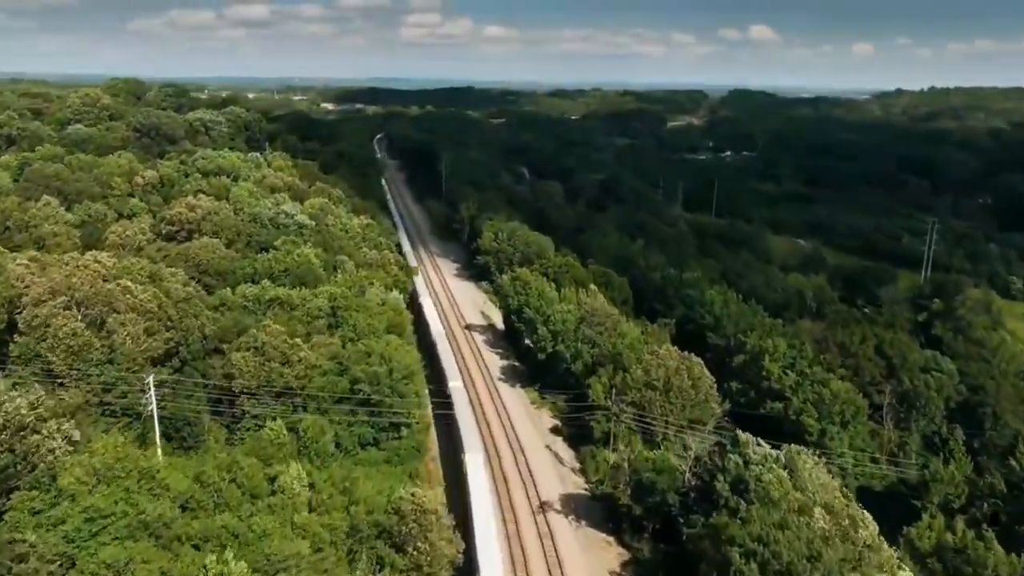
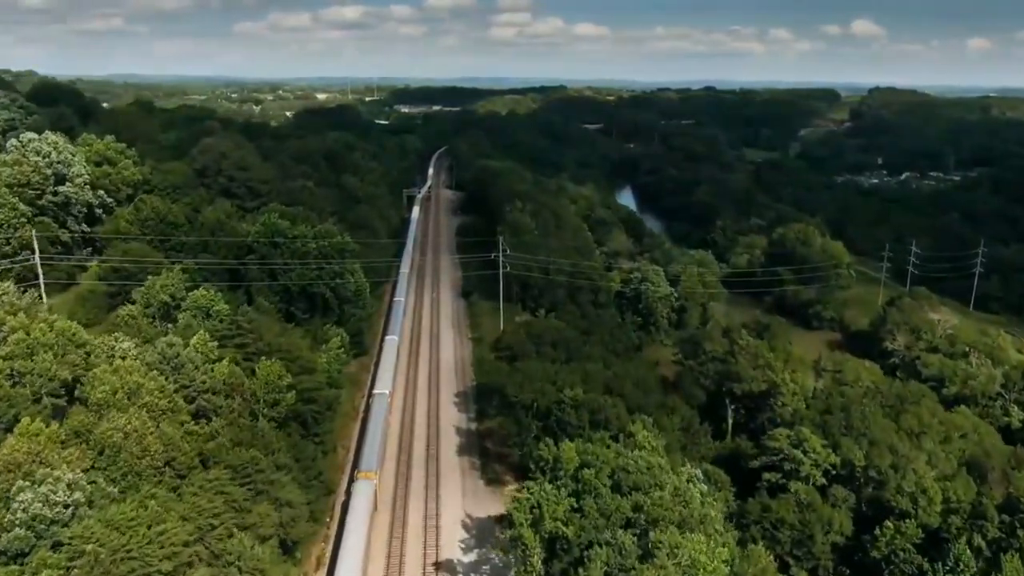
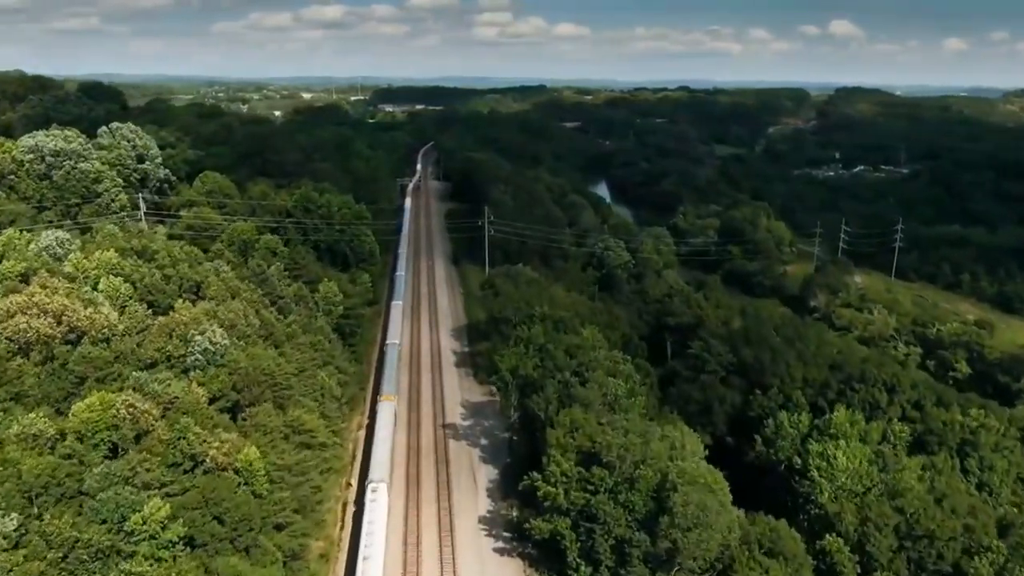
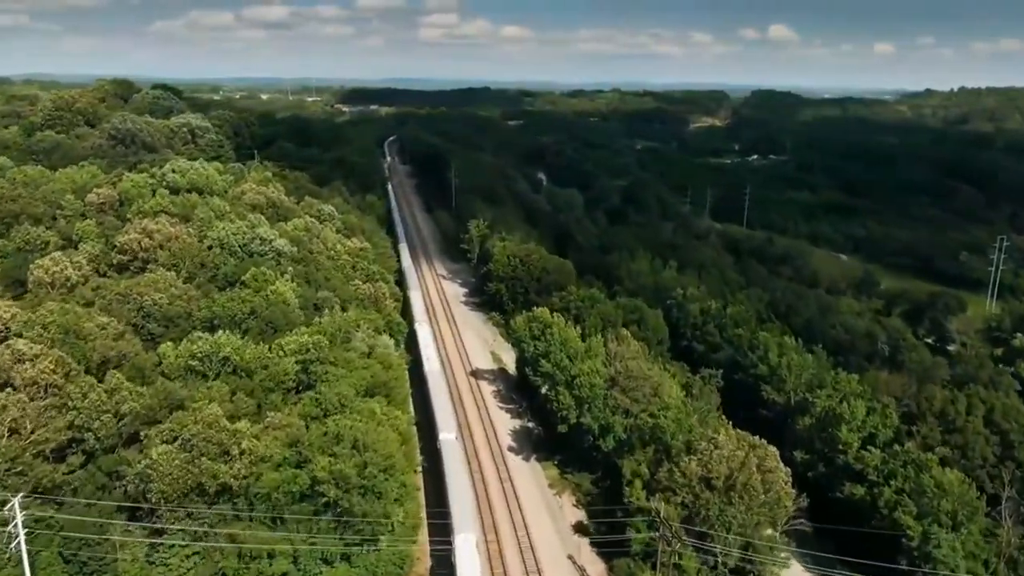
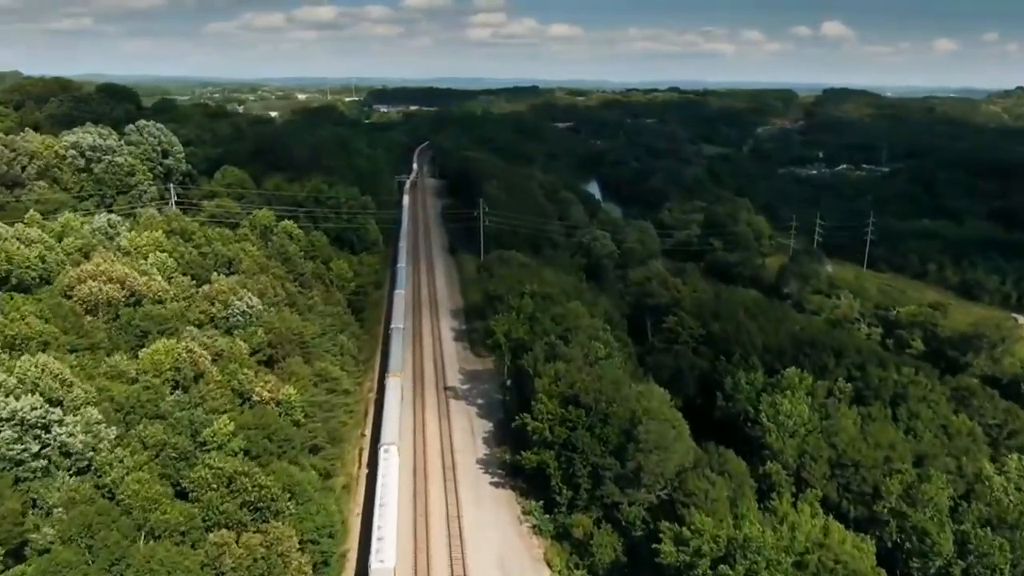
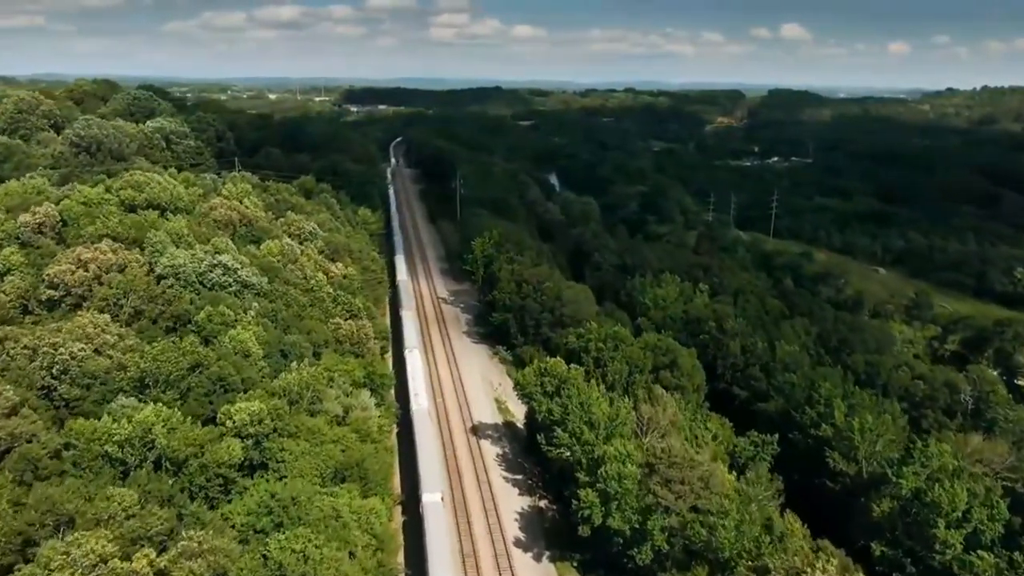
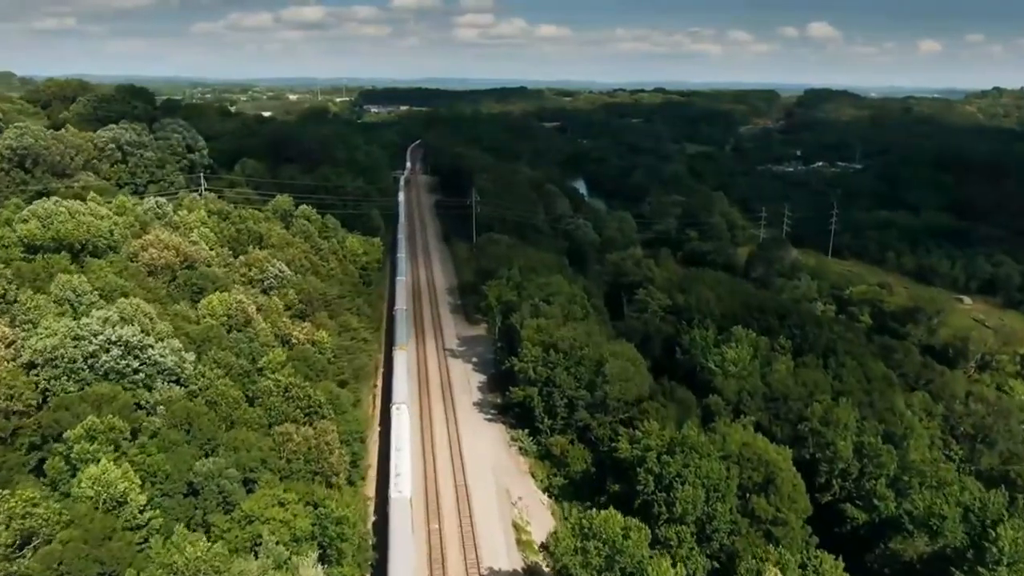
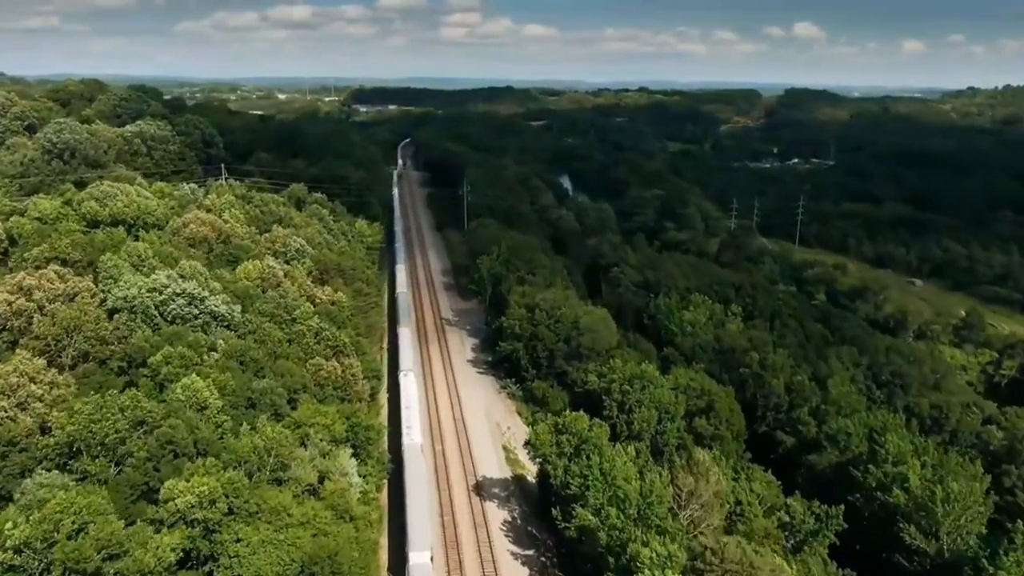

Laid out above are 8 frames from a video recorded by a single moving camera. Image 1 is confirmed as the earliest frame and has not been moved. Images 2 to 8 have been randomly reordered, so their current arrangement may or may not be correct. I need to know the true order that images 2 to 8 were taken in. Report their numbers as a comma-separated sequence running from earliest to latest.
4, 6, 8, 7, 5, 3, 2
